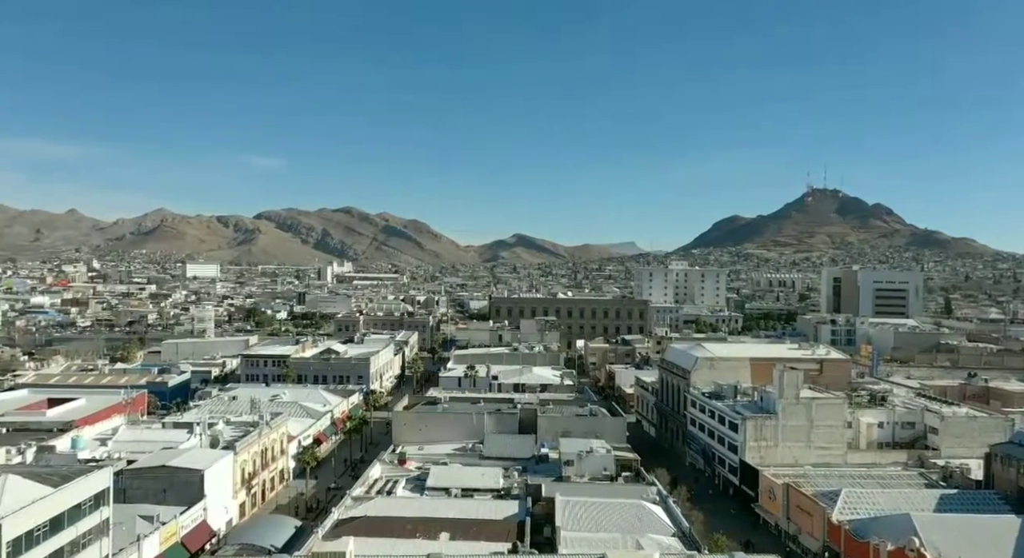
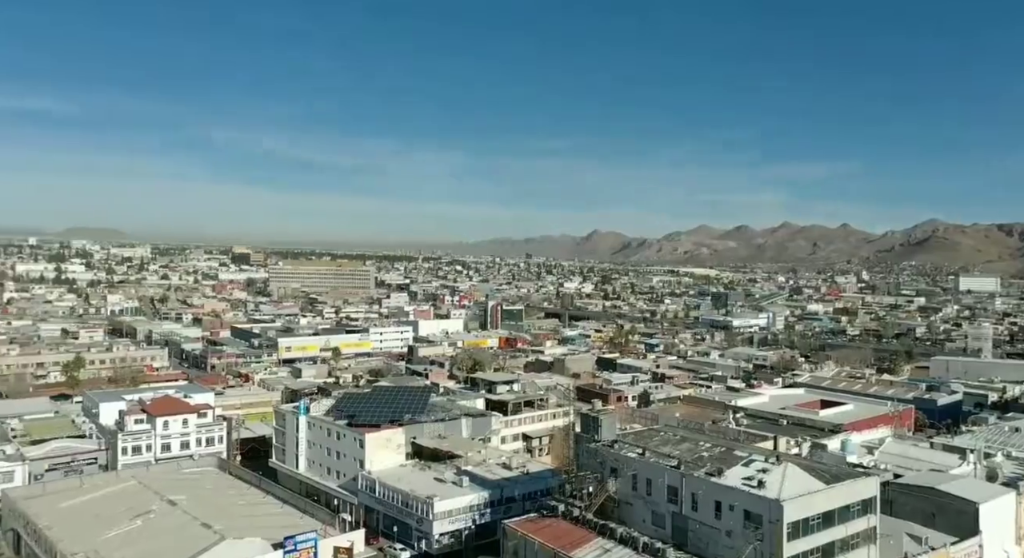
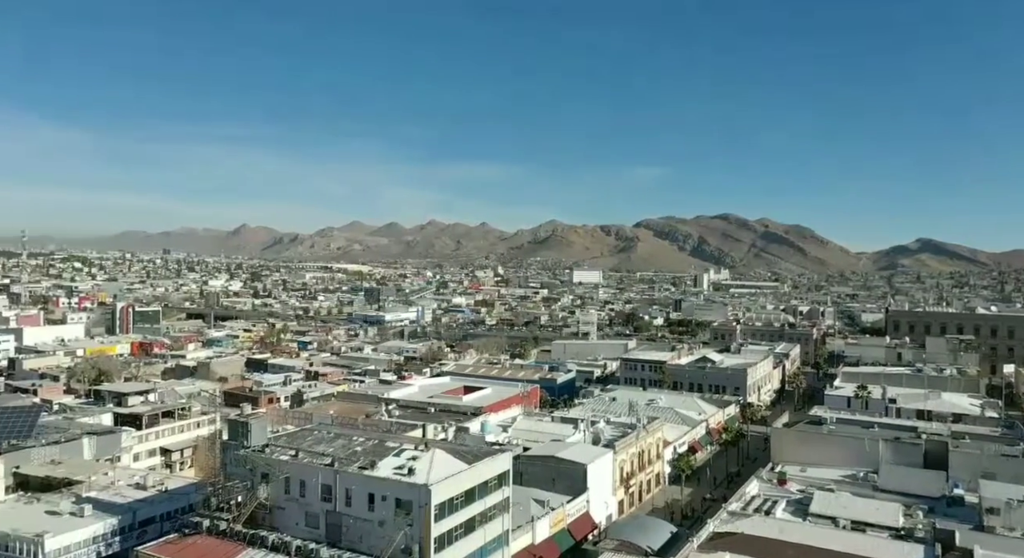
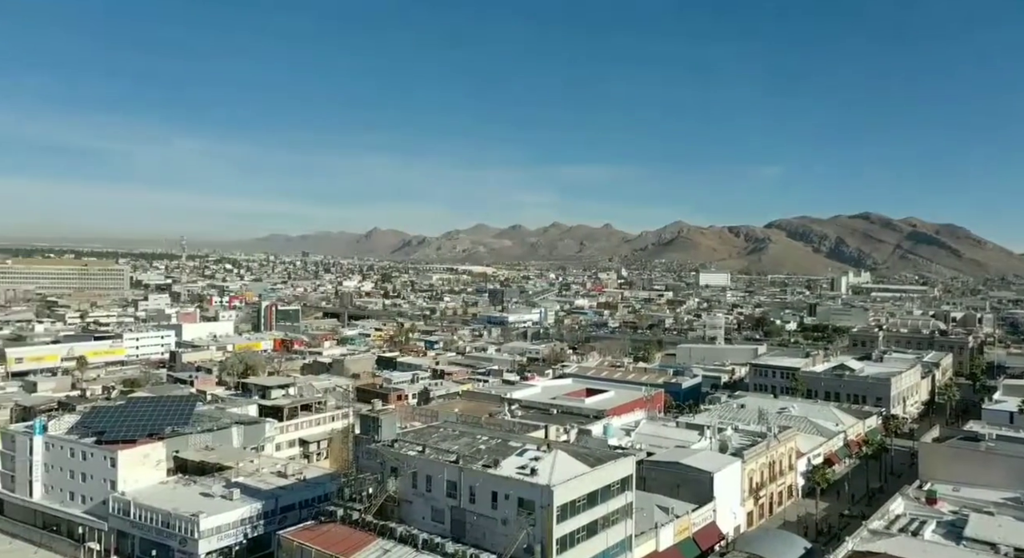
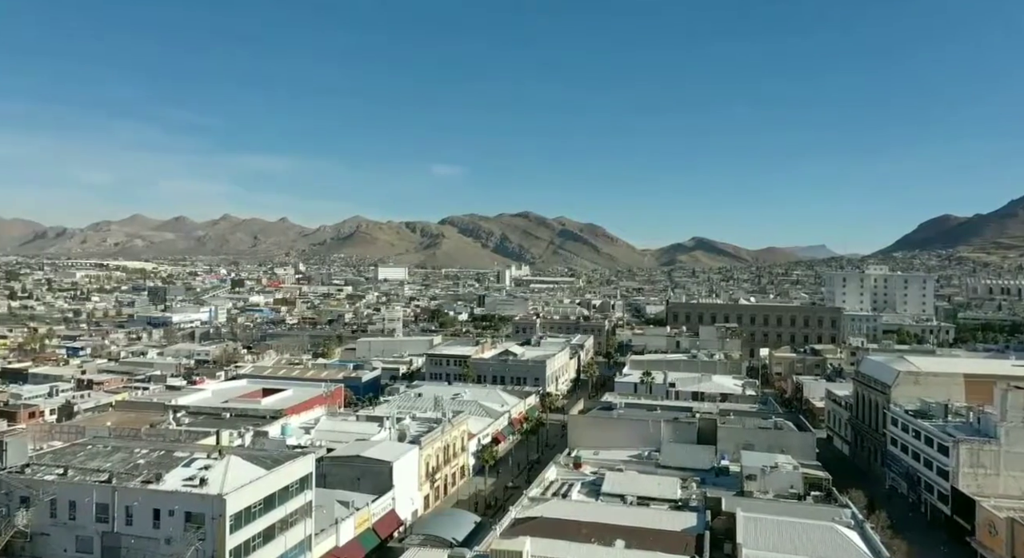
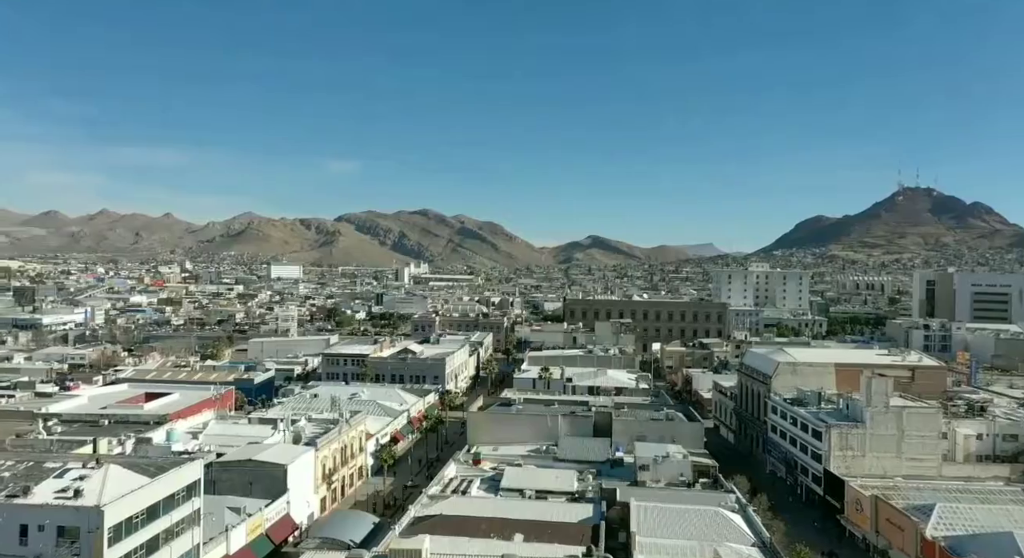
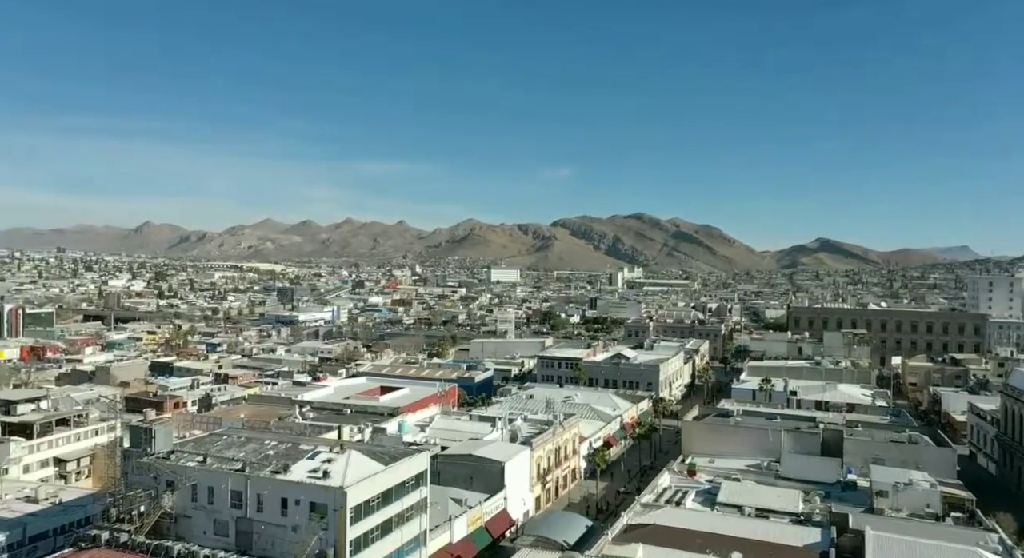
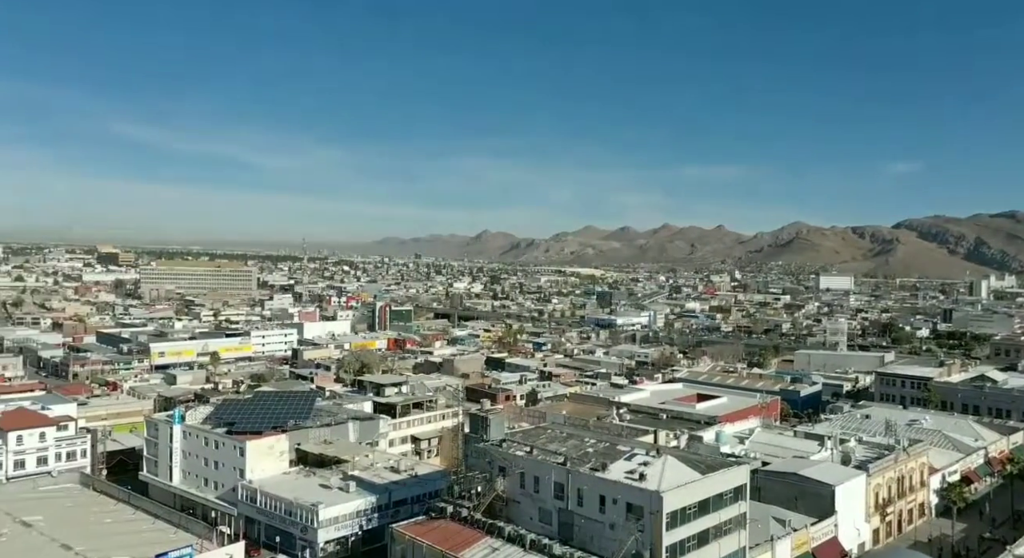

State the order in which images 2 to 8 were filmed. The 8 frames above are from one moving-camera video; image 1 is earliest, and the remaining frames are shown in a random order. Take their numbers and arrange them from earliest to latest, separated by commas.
6, 5, 7, 3, 4, 8, 2
